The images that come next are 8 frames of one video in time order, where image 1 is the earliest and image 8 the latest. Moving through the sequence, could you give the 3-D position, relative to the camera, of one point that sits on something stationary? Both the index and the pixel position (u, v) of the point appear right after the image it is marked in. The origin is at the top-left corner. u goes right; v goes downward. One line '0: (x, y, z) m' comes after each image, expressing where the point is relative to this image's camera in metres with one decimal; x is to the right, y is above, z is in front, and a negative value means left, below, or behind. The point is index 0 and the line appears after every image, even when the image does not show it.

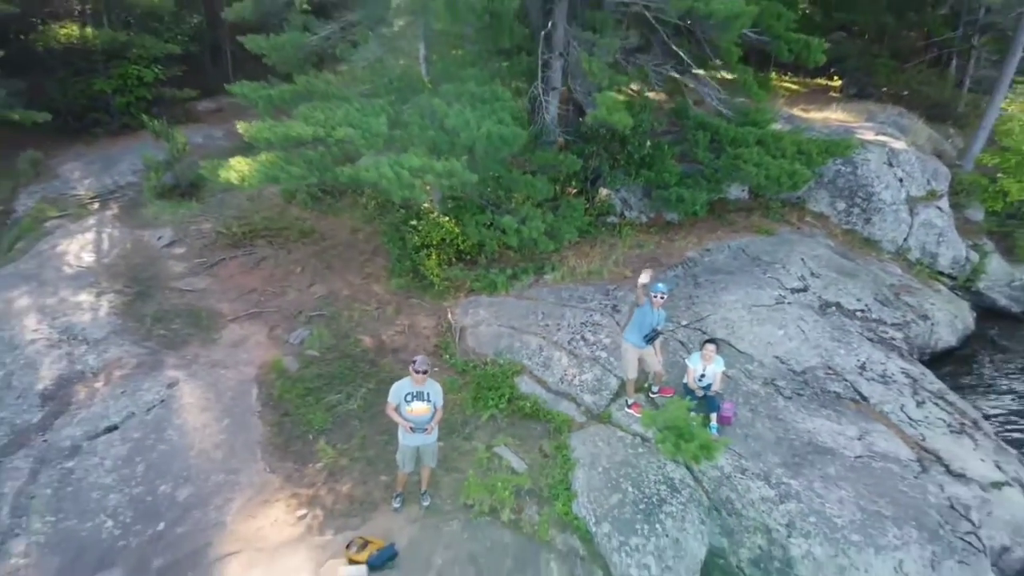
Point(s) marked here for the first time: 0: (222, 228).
0: (-4.0, +0.8, +16.7) m
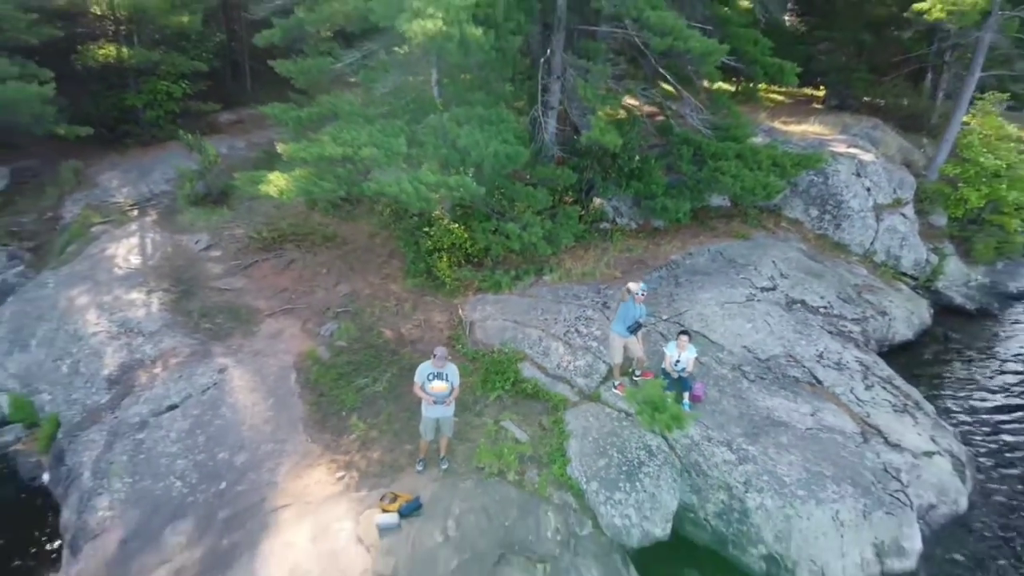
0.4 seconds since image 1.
0: (-4.0, +0.8, +18.5) m
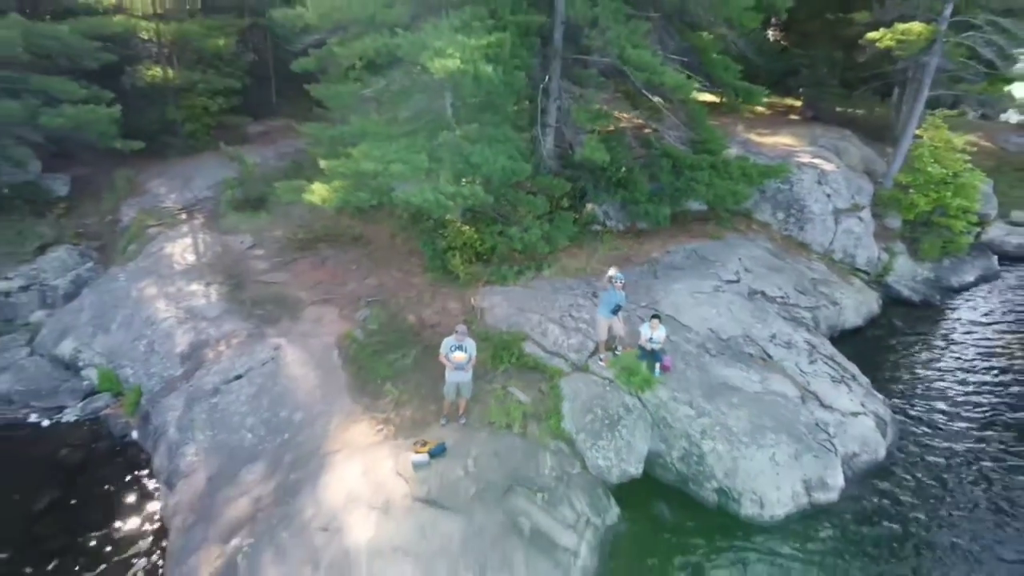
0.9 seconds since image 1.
0: (-3.9, +1.0, +21.3) m
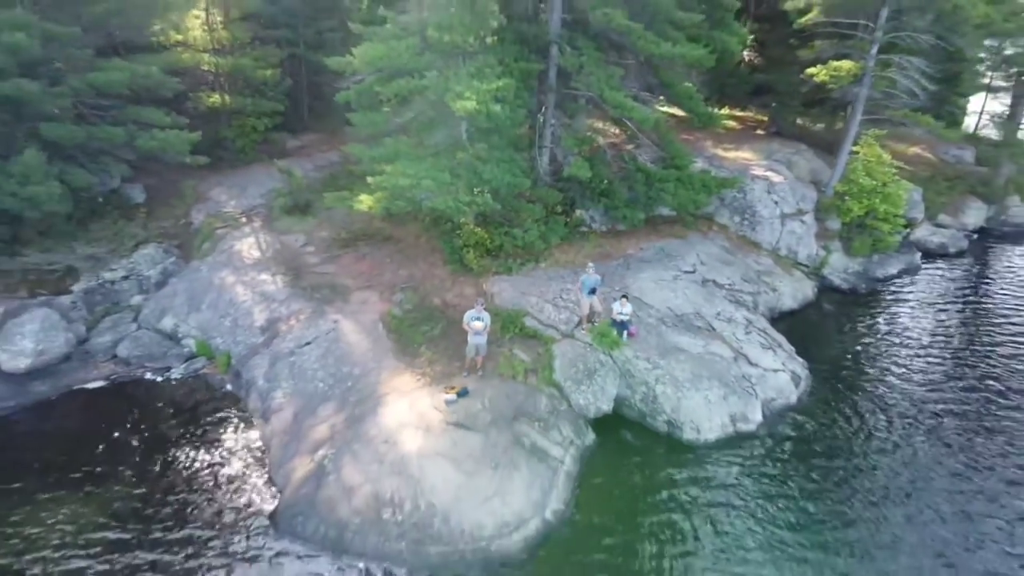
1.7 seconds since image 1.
0: (-3.9, +1.2, +26.2) m
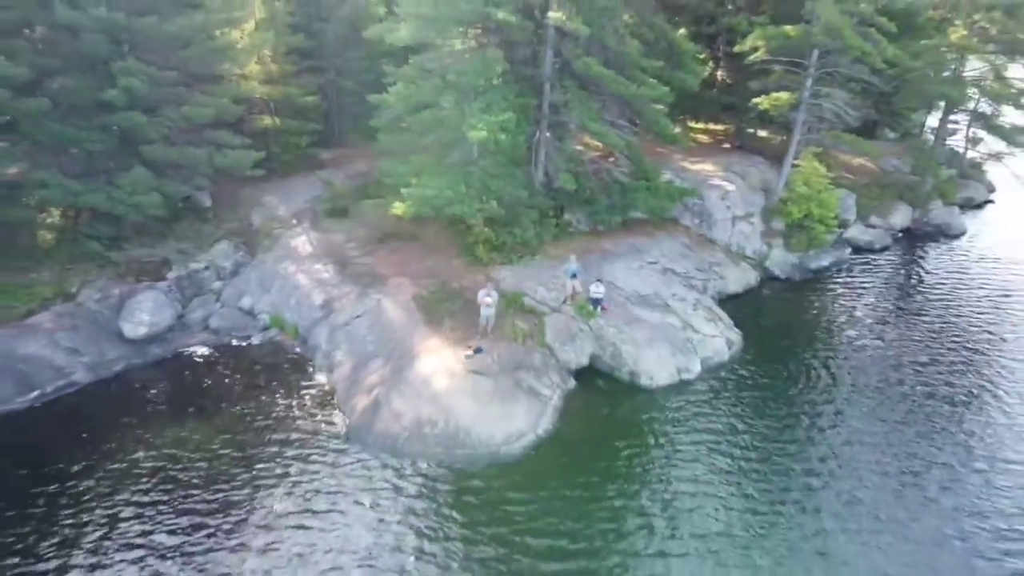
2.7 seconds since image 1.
0: (-3.9, +1.5, +32.5) m
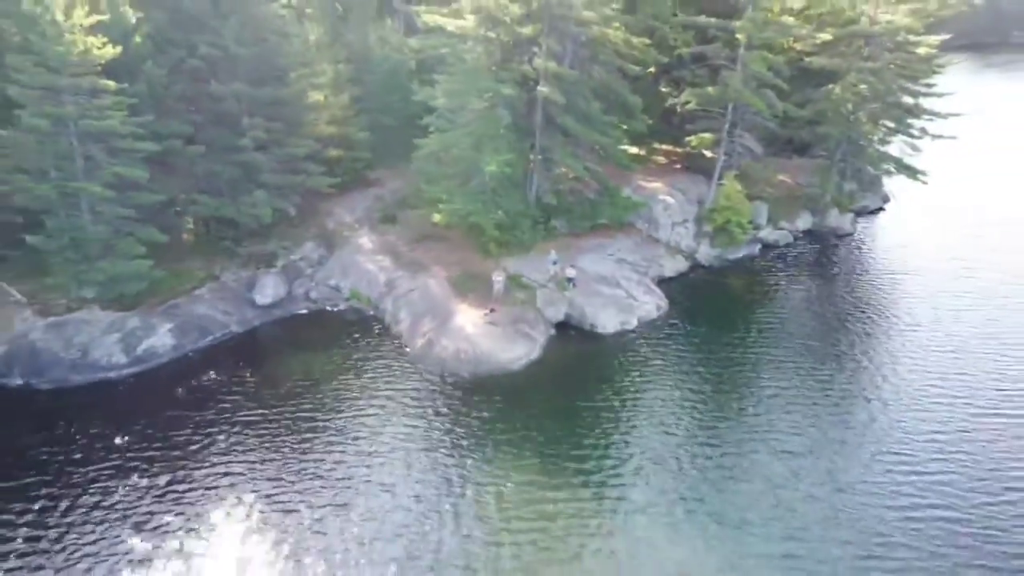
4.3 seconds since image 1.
0: (-3.8, +2.0, +45.8) m
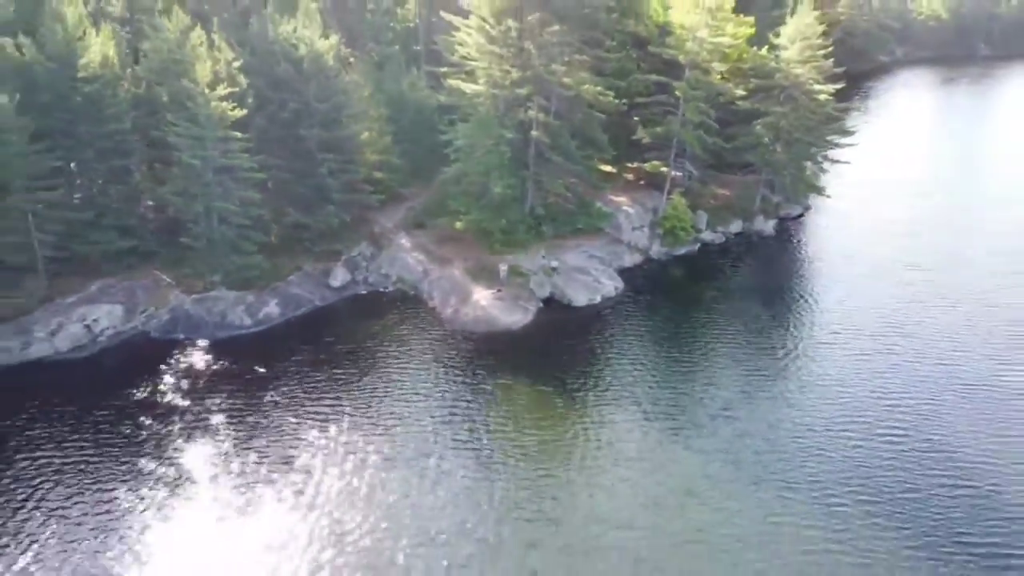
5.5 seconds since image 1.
0: (-3.8, +2.6, +61.9) m
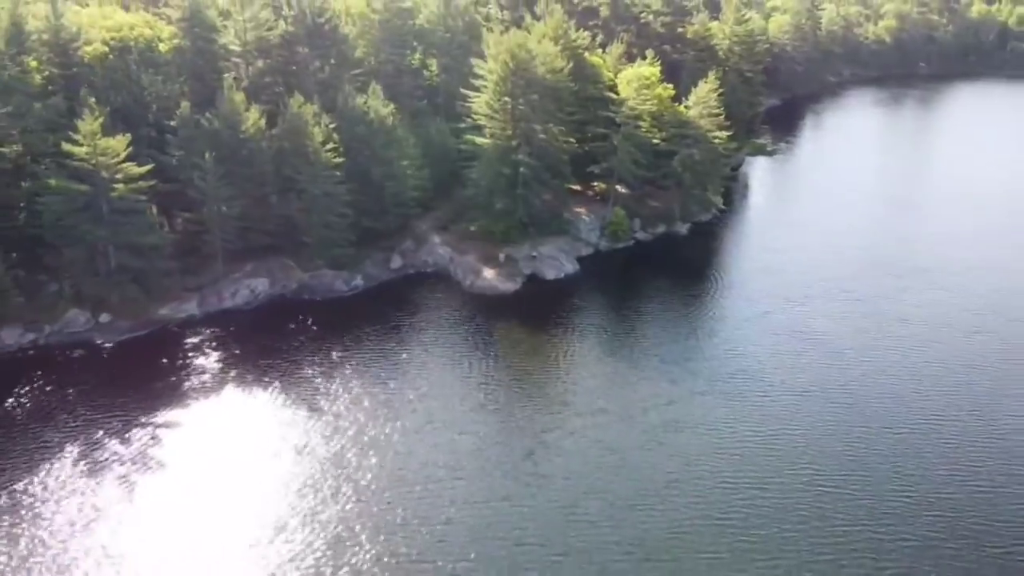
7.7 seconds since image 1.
0: (-4.2, +4.0, +92.9) m
